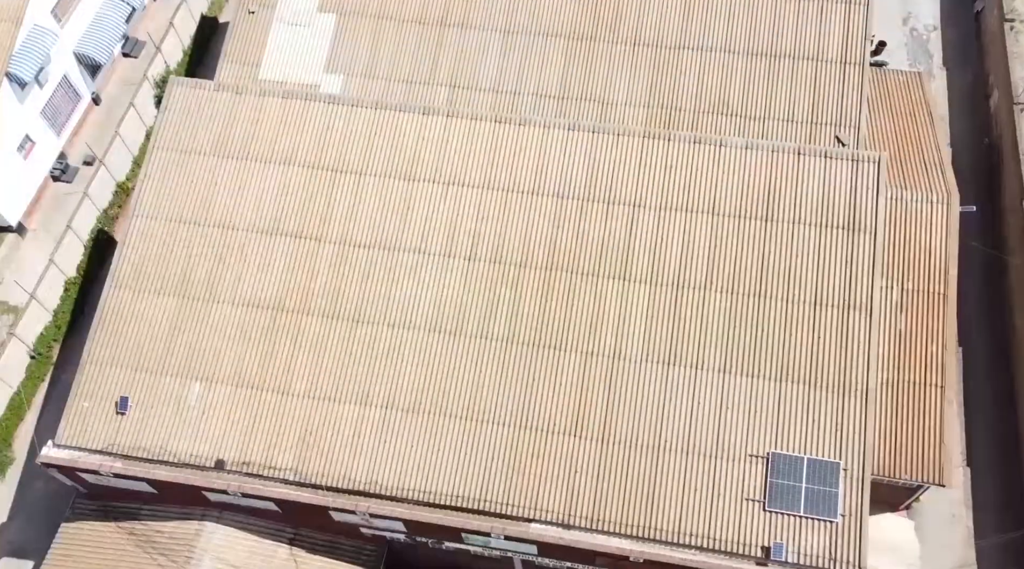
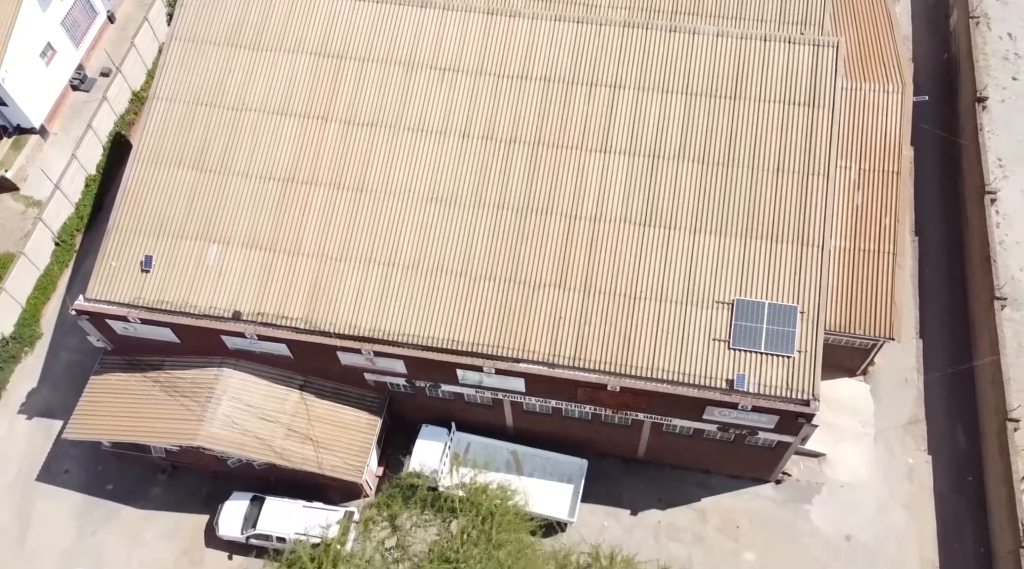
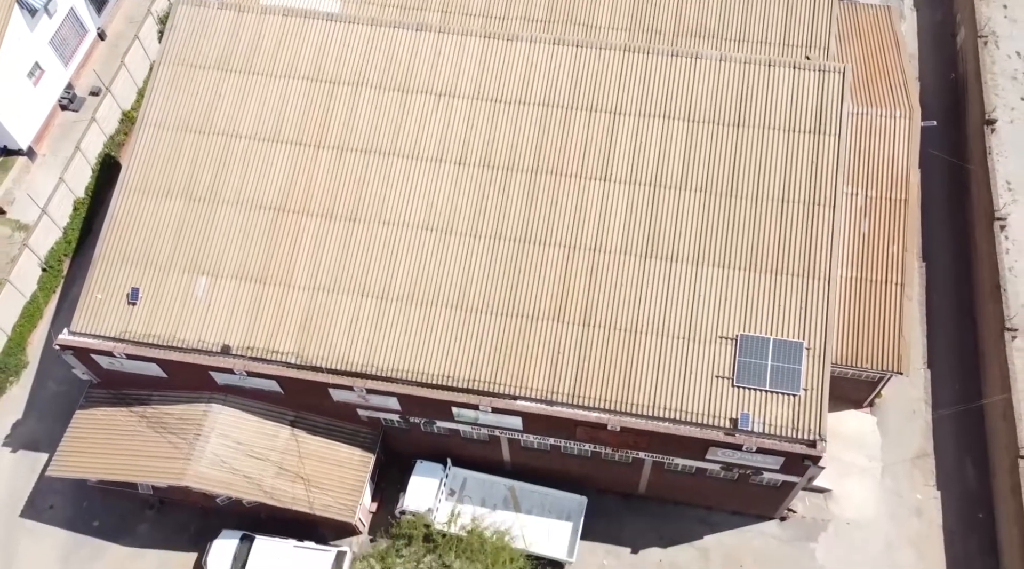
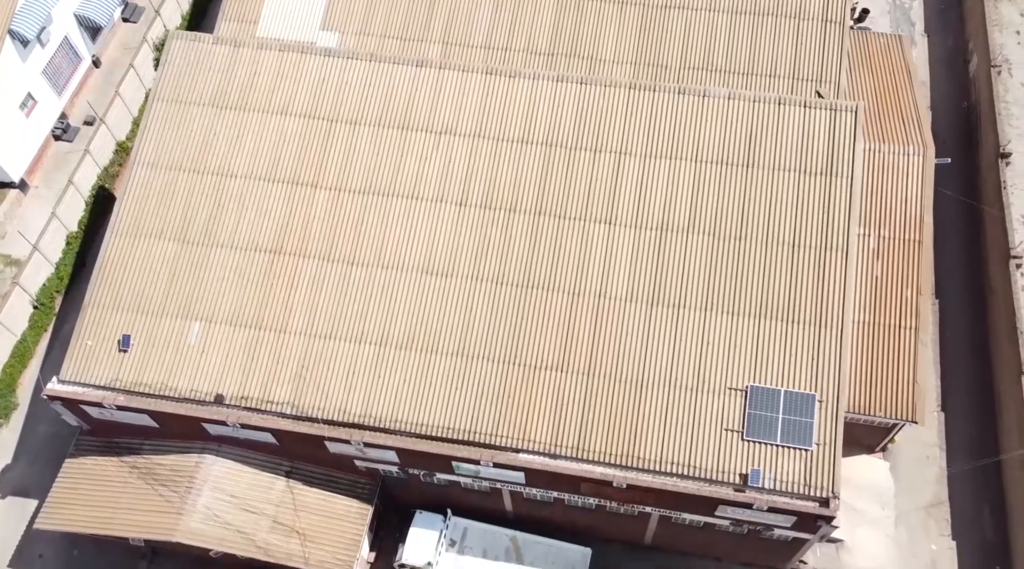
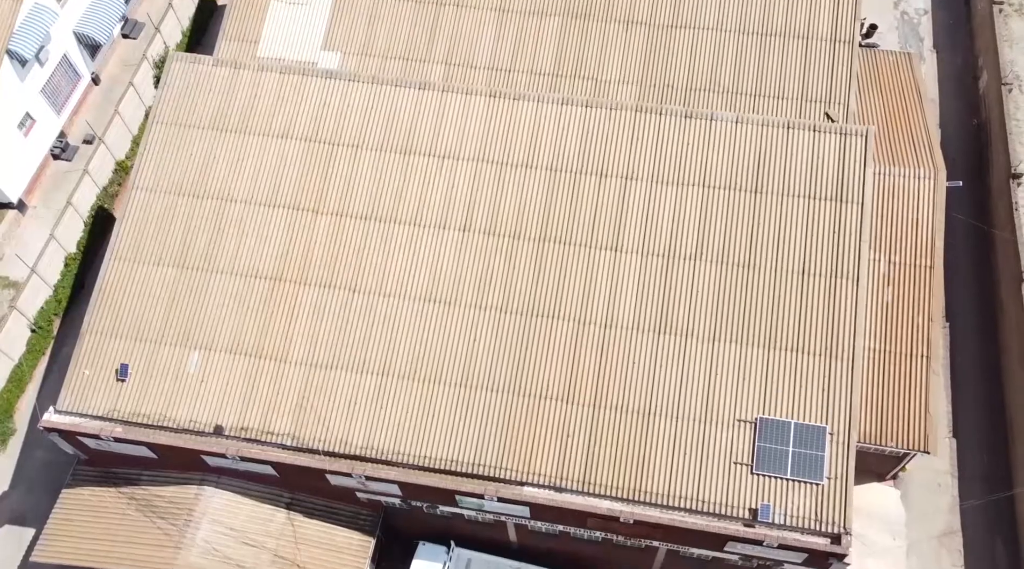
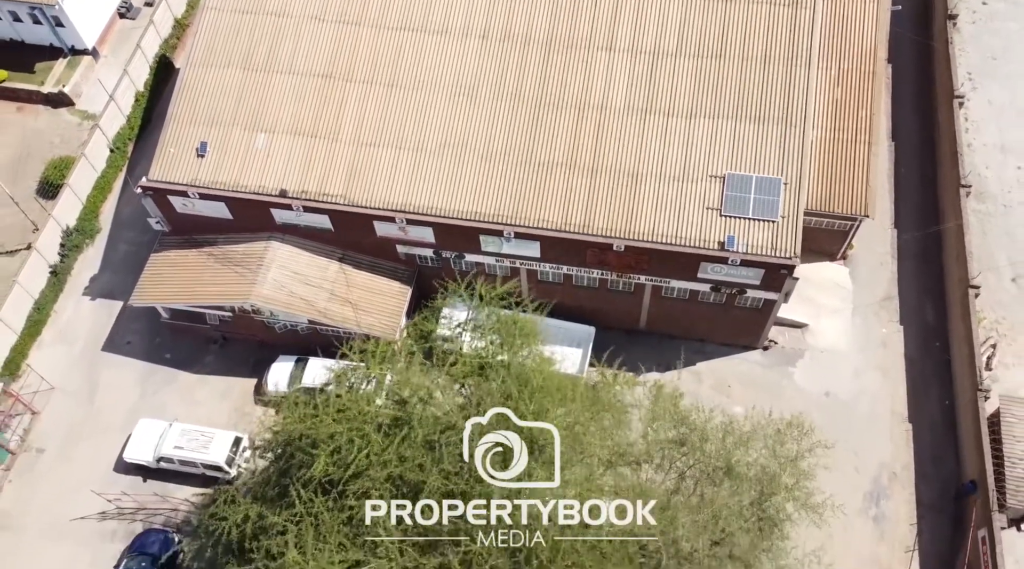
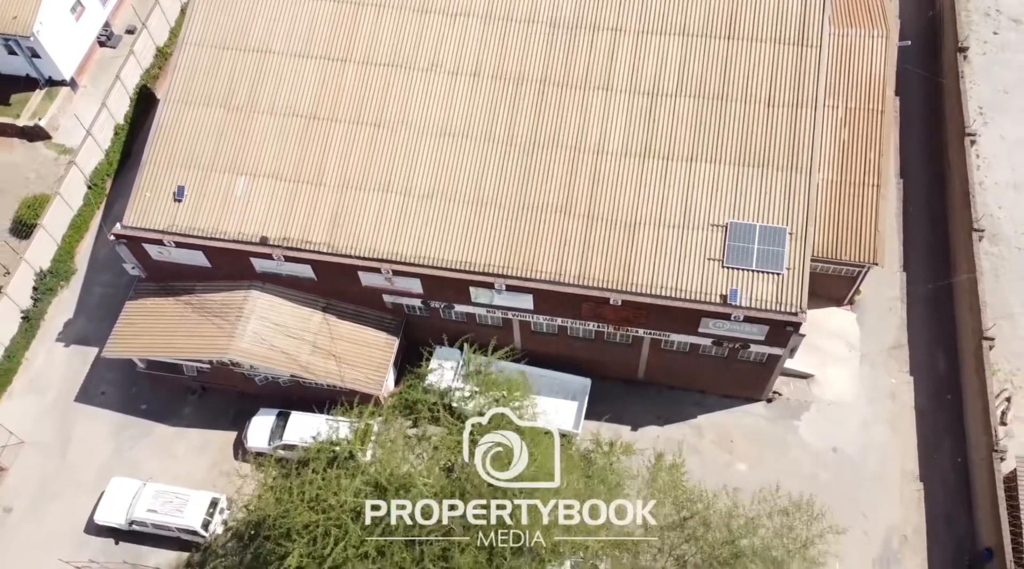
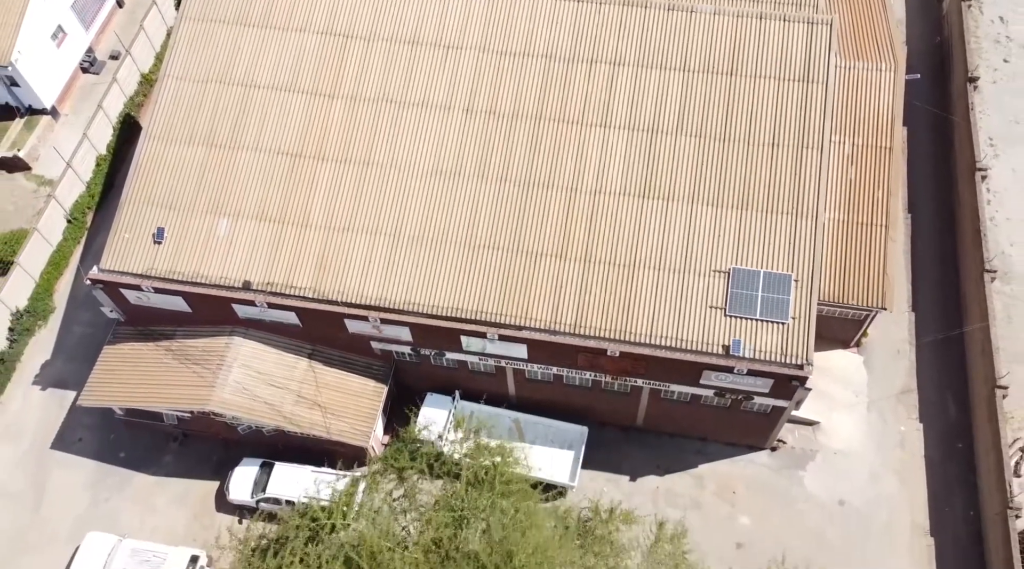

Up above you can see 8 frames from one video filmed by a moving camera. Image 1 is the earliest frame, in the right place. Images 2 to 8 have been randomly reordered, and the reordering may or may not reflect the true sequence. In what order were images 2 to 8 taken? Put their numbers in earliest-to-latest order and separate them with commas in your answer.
5, 4, 3, 2, 8, 7, 6
